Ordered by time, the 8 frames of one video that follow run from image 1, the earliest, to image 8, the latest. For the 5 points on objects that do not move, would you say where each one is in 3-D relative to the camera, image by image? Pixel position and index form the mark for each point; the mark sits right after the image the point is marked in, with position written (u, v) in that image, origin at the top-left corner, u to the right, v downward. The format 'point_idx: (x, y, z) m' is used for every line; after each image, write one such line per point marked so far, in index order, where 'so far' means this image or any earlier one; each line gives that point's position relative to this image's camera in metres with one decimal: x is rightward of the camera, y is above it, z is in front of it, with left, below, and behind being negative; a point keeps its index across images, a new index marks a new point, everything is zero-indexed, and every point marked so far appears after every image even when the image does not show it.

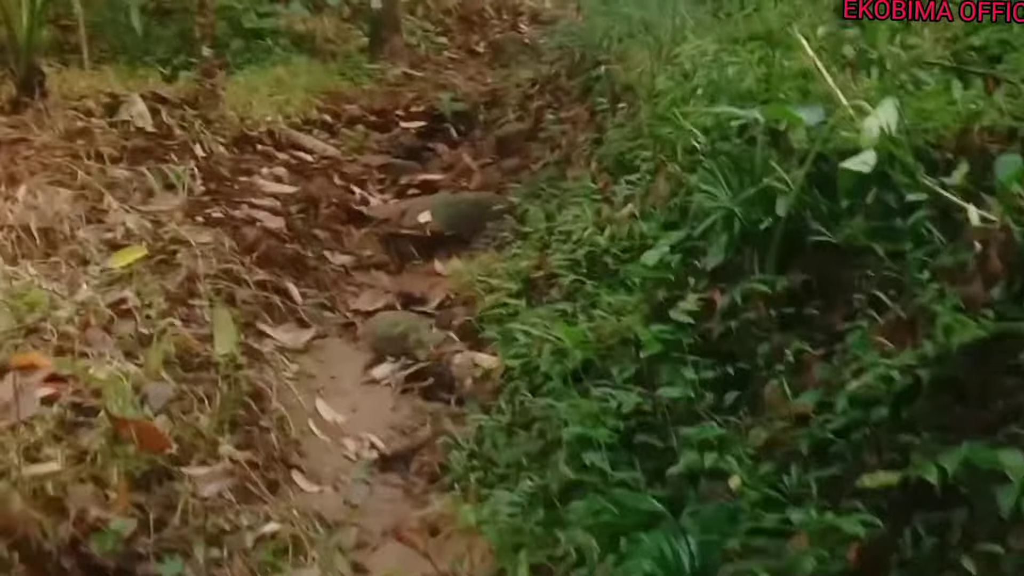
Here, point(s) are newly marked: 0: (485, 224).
0: (-0.1, +0.2, +4.4) m
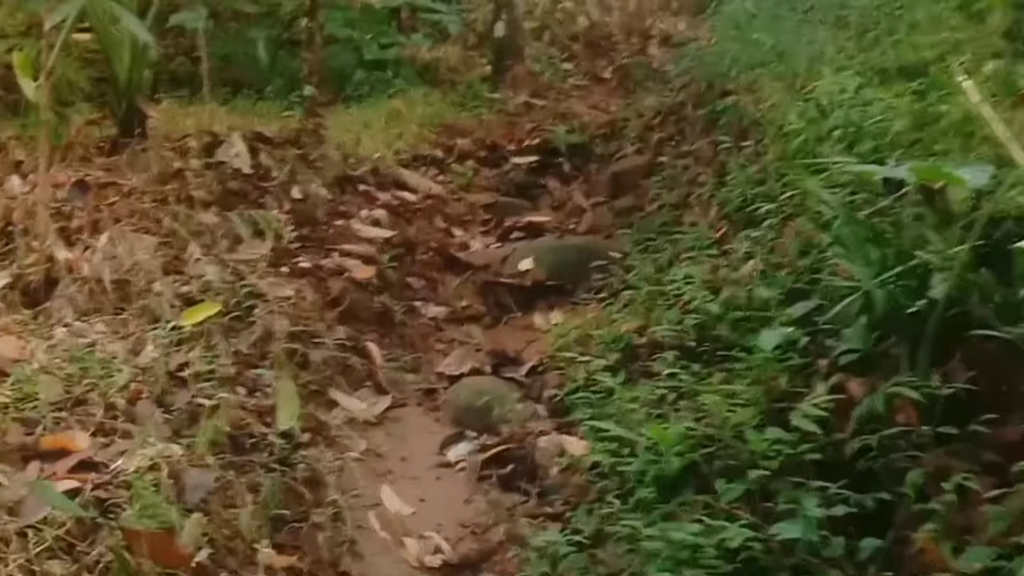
0: (+0.2, +0.1, +3.9) m
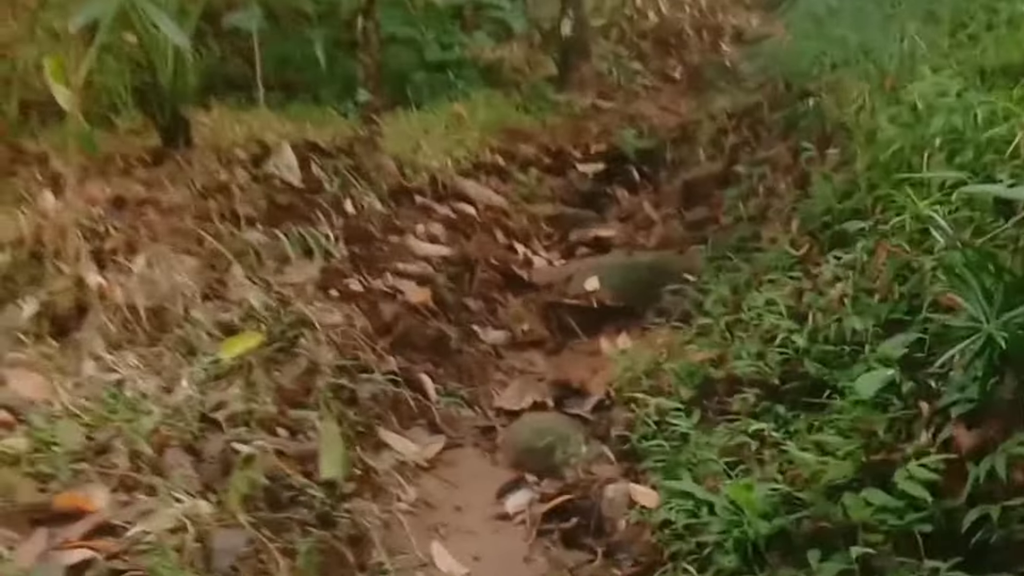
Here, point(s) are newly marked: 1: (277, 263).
0: (+0.4, 0.0, +3.7) m
1: (-0.6, +0.1, +3.3) m
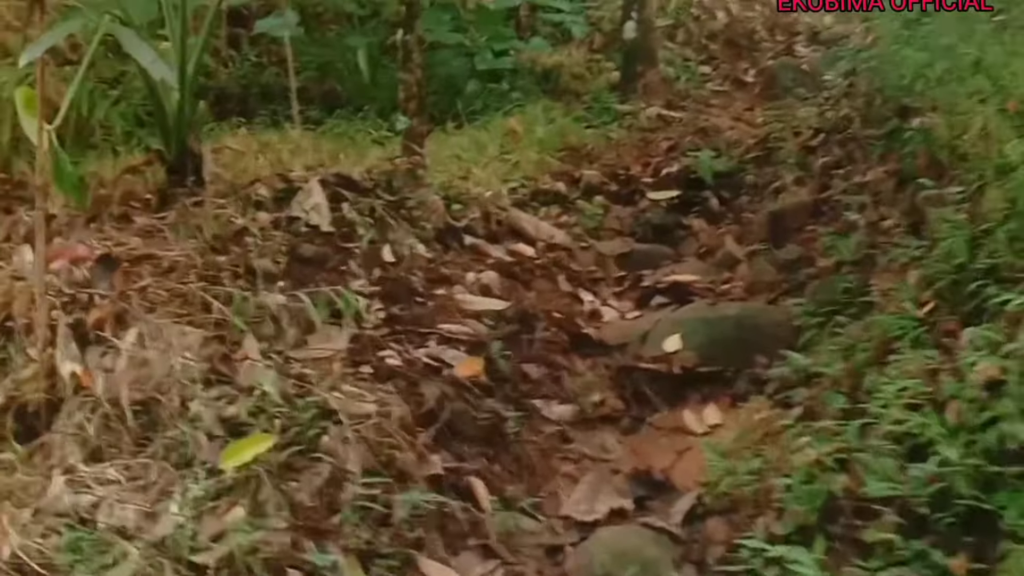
0: (+0.6, -0.2, +3.1) m
1: (-0.5, -0.1, +2.8) m
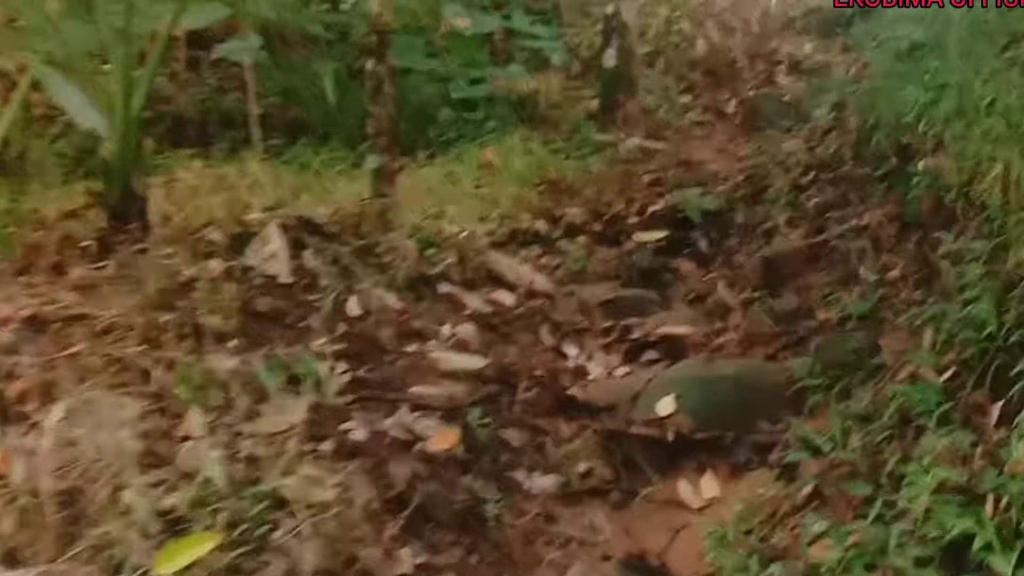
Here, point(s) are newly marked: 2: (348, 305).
0: (+0.5, -0.3, +2.8) m
1: (-0.5, -0.2, +2.5) m
2: (-0.4, 0.0, +3.0) m
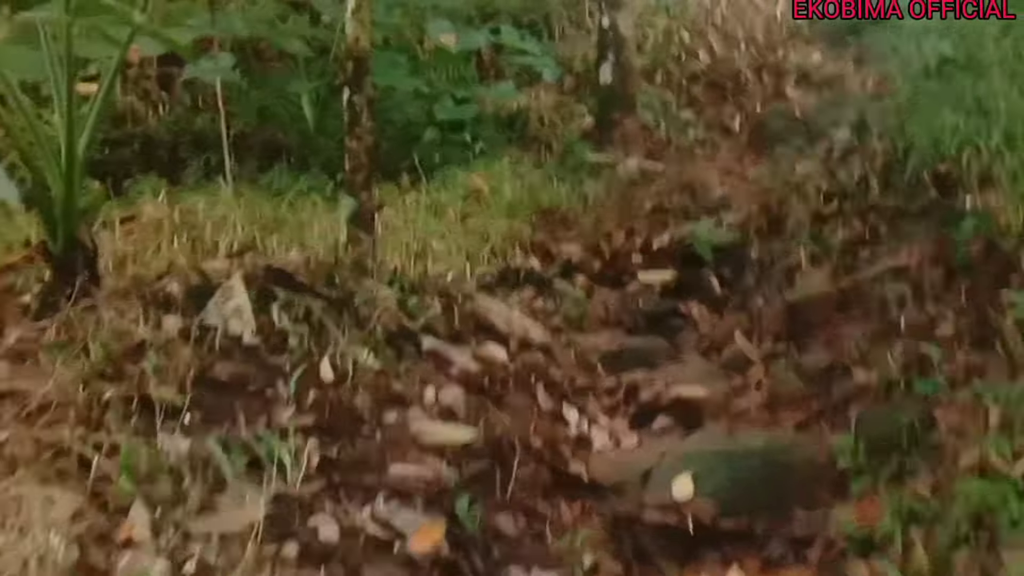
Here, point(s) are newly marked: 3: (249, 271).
0: (+0.5, -0.4, +2.5) m
1: (-0.5, -0.3, +2.1) m
2: (-0.4, -0.2, +2.7) m
3: (-0.6, 0.0, +2.9) m
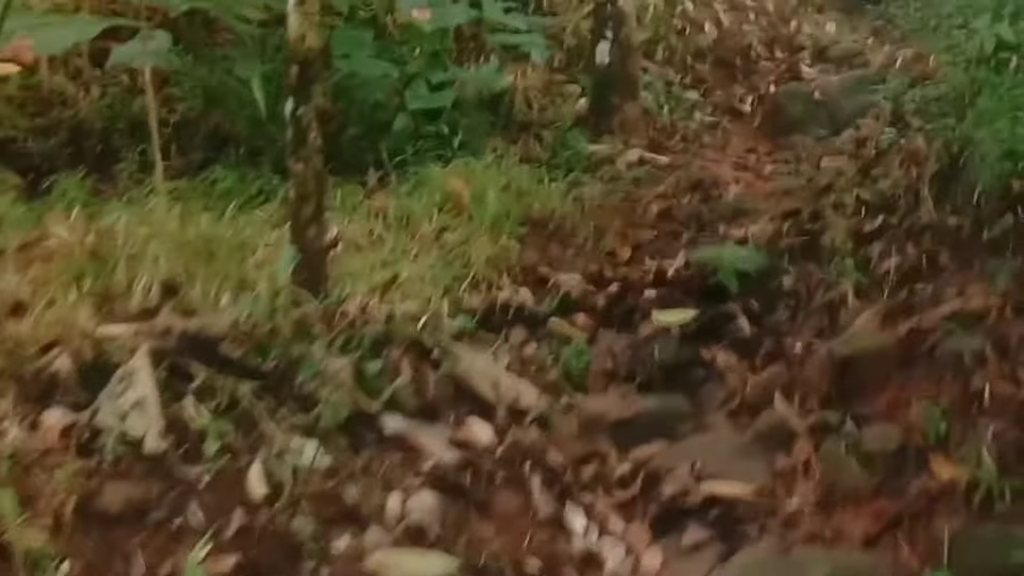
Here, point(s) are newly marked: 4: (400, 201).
0: (+0.5, -0.6, +1.9) m
1: (-0.5, -0.5, +1.5) m
2: (-0.4, -0.3, +2.1) m
3: (-0.6, -0.1, +2.3) m
4: (-0.3, +0.2, +3.2) m
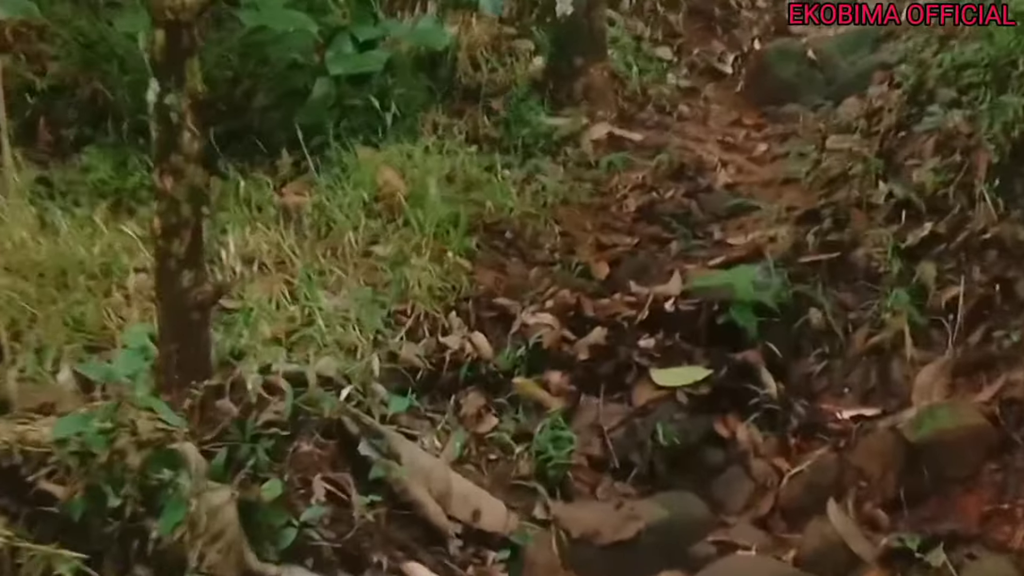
0: (+0.5, -0.7, +1.2) m
1: (-0.5, -0.7, +0.8) m
2: (-0.4, -0.4, +1.3) m
3: (-0.7, -0.2, +1.5) m
4: (-0.4, +0.1, +2.4) m
